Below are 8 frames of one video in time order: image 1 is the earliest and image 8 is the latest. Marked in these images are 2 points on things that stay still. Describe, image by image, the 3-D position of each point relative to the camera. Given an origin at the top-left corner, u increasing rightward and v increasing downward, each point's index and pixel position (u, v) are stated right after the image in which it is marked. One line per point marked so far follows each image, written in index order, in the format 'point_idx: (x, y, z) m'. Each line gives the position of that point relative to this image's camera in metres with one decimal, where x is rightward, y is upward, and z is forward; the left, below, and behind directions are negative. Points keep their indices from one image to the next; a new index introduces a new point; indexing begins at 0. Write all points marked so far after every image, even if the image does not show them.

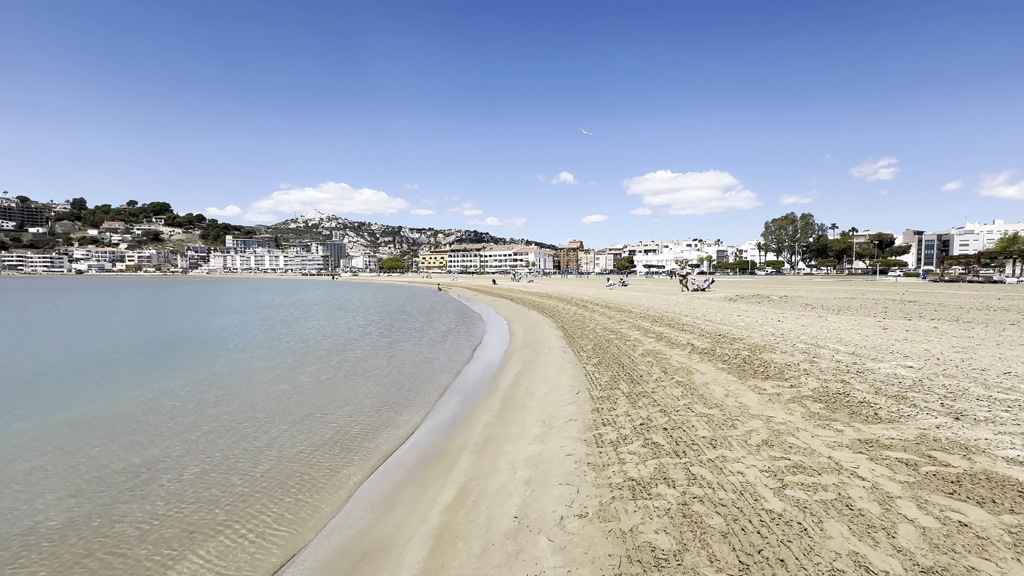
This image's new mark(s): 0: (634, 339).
0: (+3.3, -1.4, +13.3) m
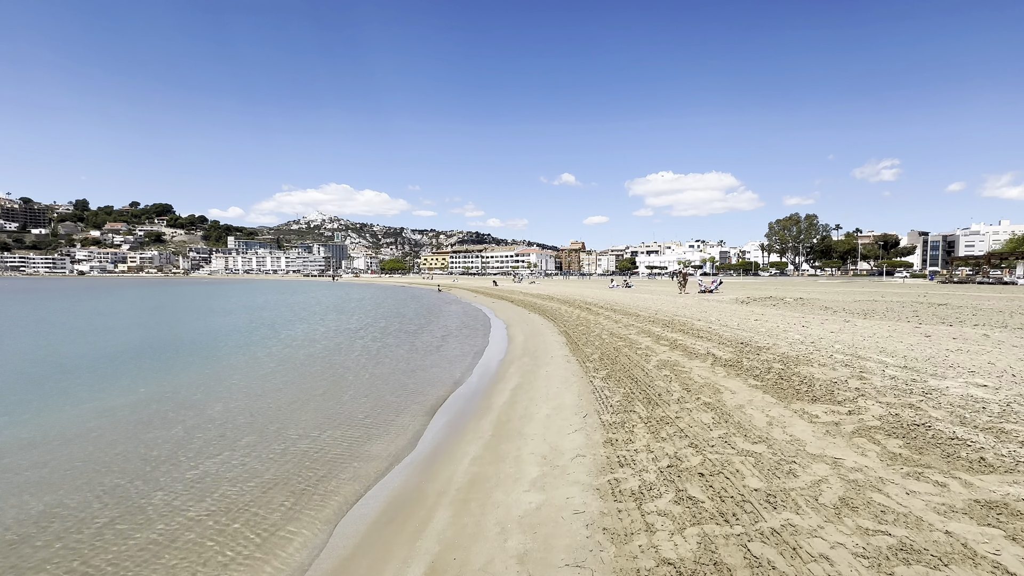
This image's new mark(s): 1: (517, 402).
0: (+3.2, -1.5, +12.0) m
1: (+0.1, -1.9, +8.3) m
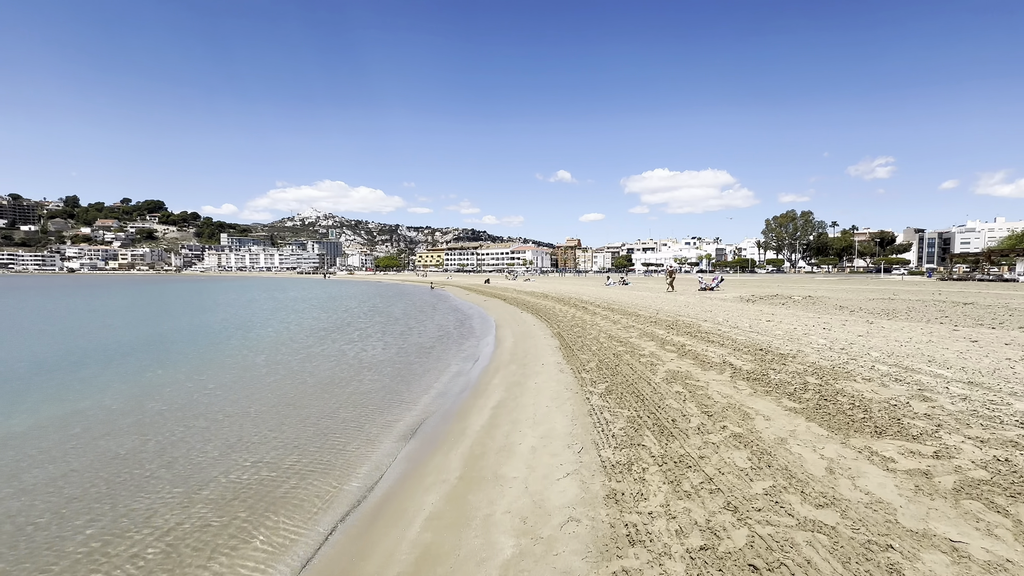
0: (+2.9, -1.4, +10.5) m
1: (-0.2, -1.9, +6.8) m
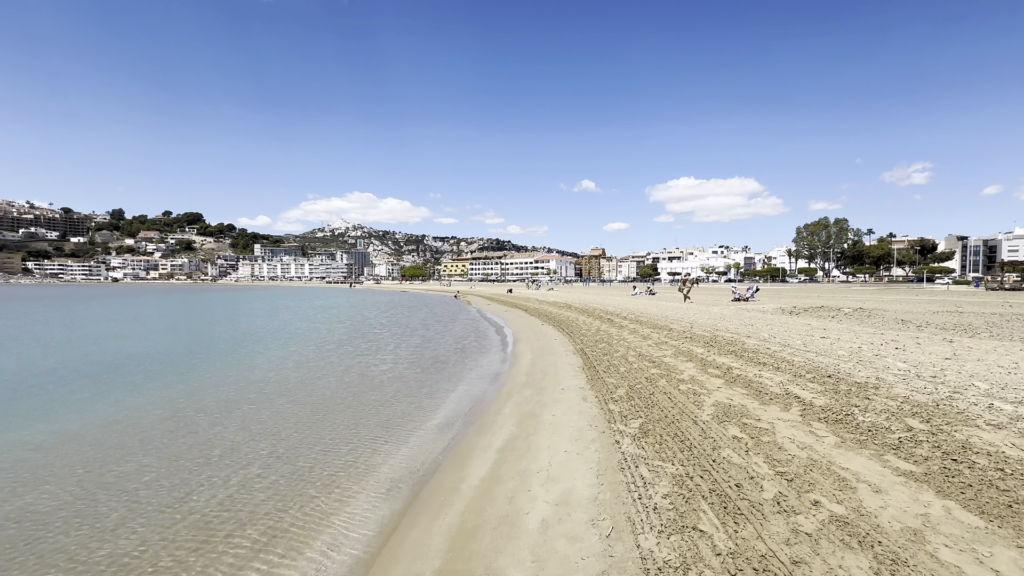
0: (+3.2, -1.7, +8.8) m
1: (-0.1, -2.1, +5.3) m
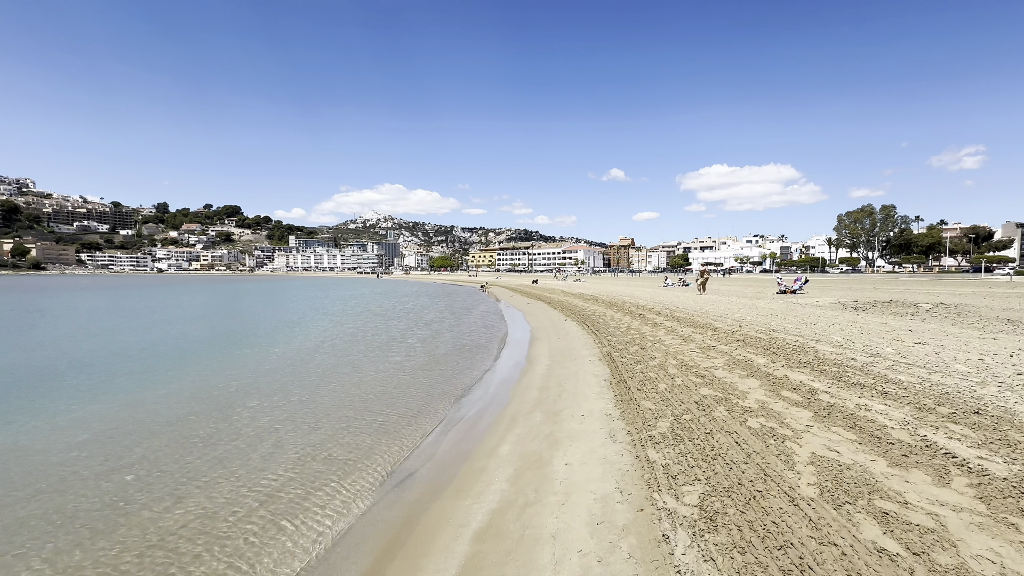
0: (+3.2, -1.6, +6.4) m
1: (-0.3, -2.1, +3.0) m
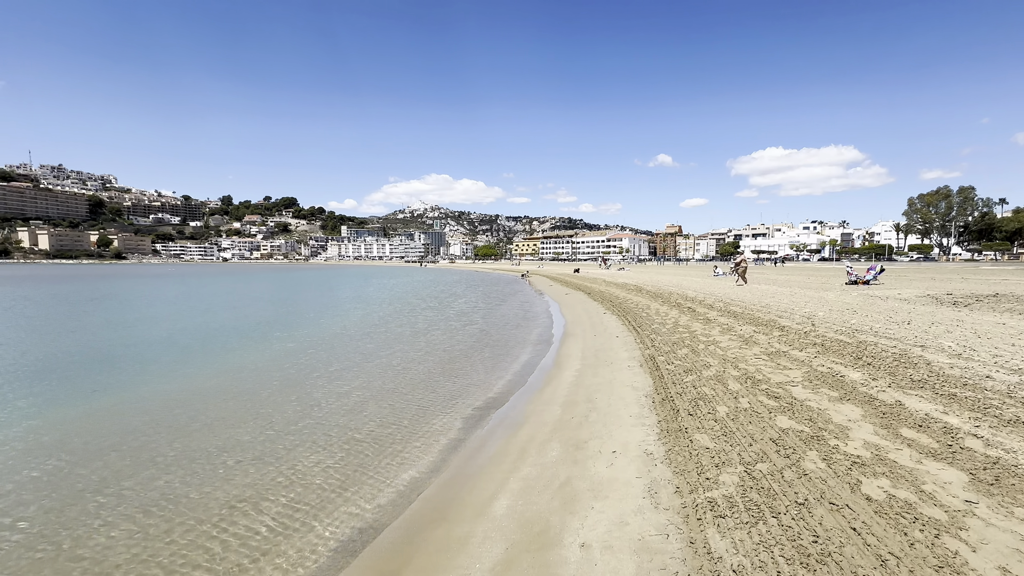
0: (+3.2, -1.5, +4.3) m
1: (-0.6, -2.1, +1.3) m
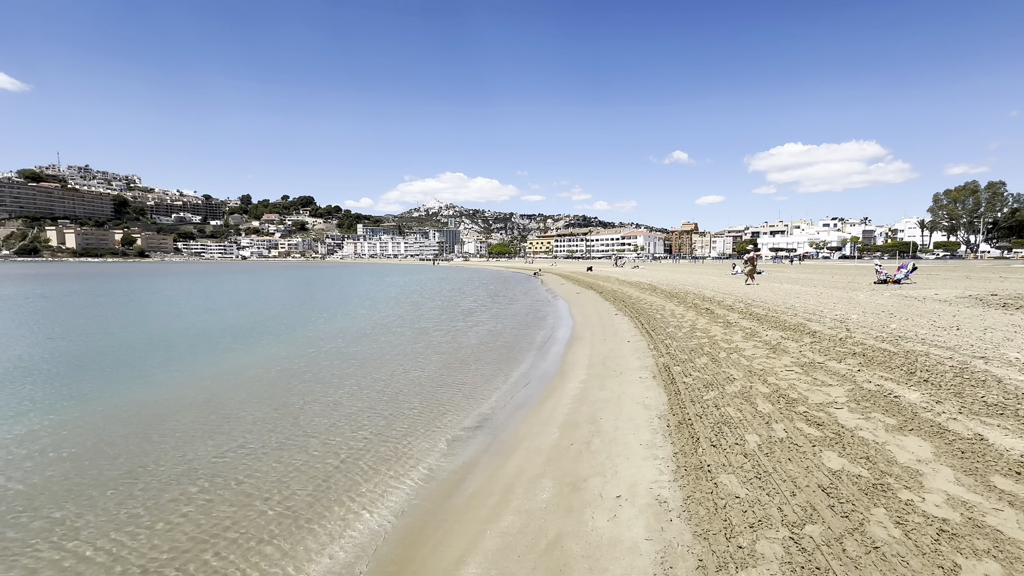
0: (+3.0, -1.6, +3.2) m
1: (-0.9, -2.1, +0.2) m
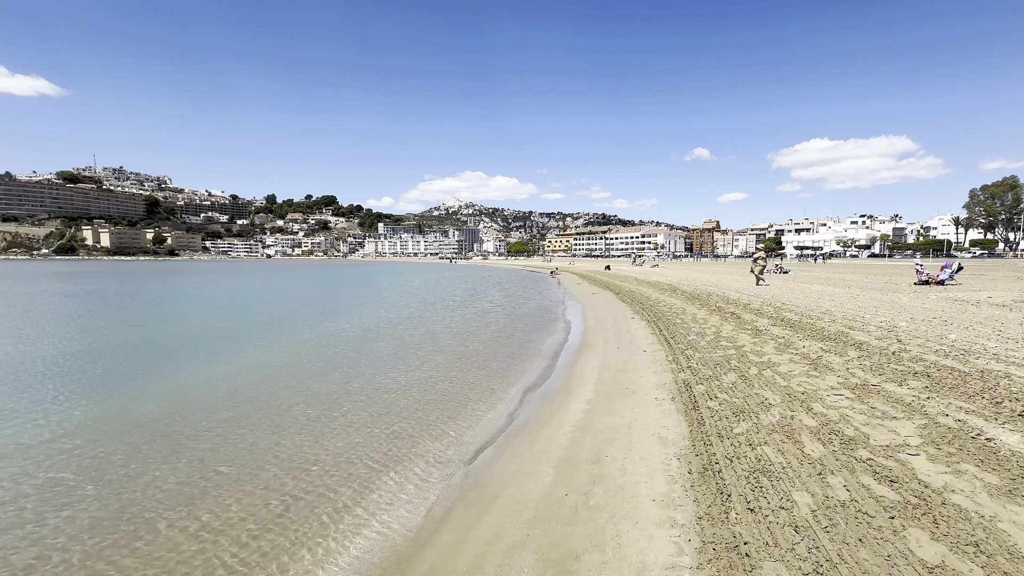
0: (+2.7, -1.7, +1.9) m
1: (-1.3, -2.2, -0.9) m
